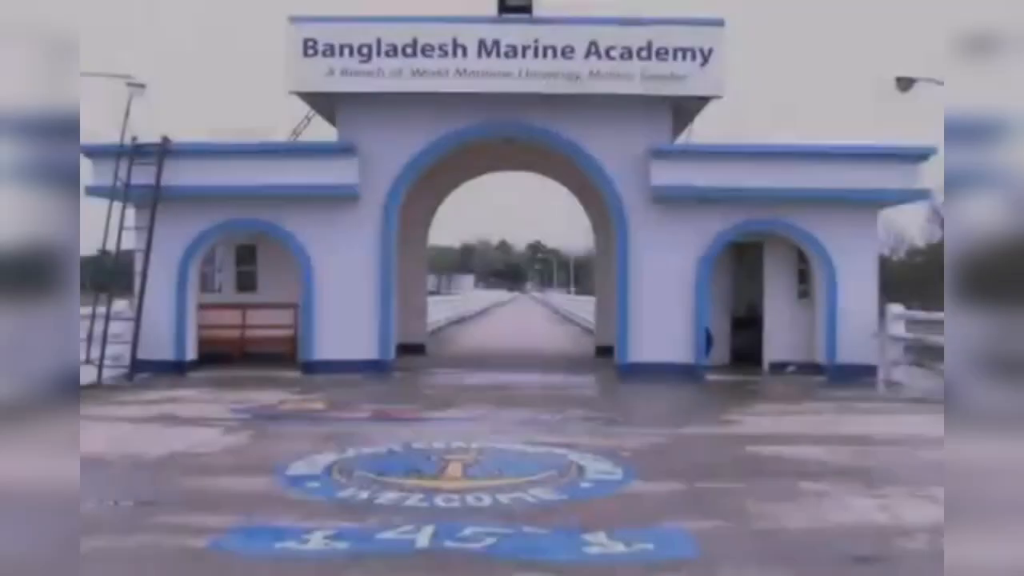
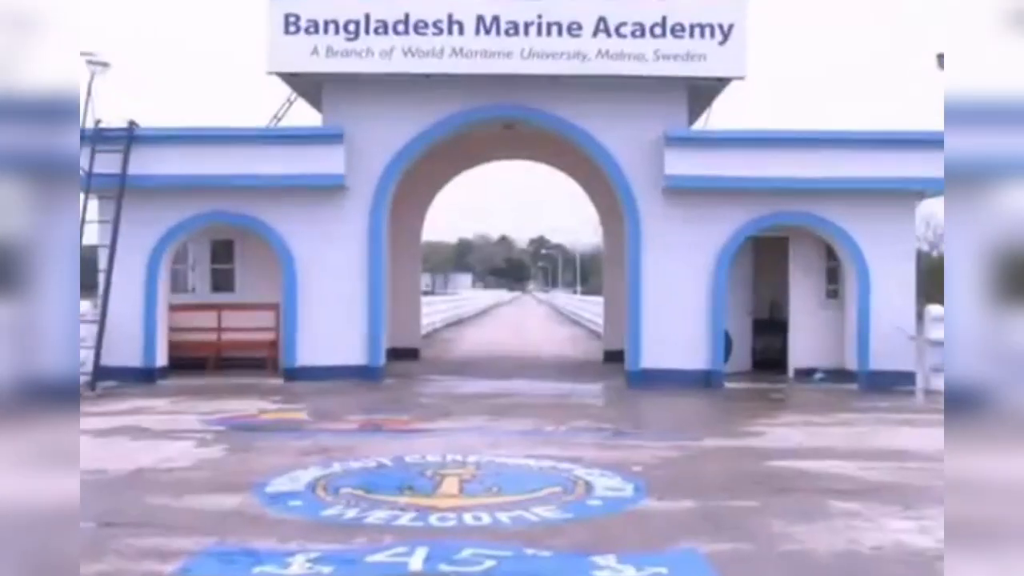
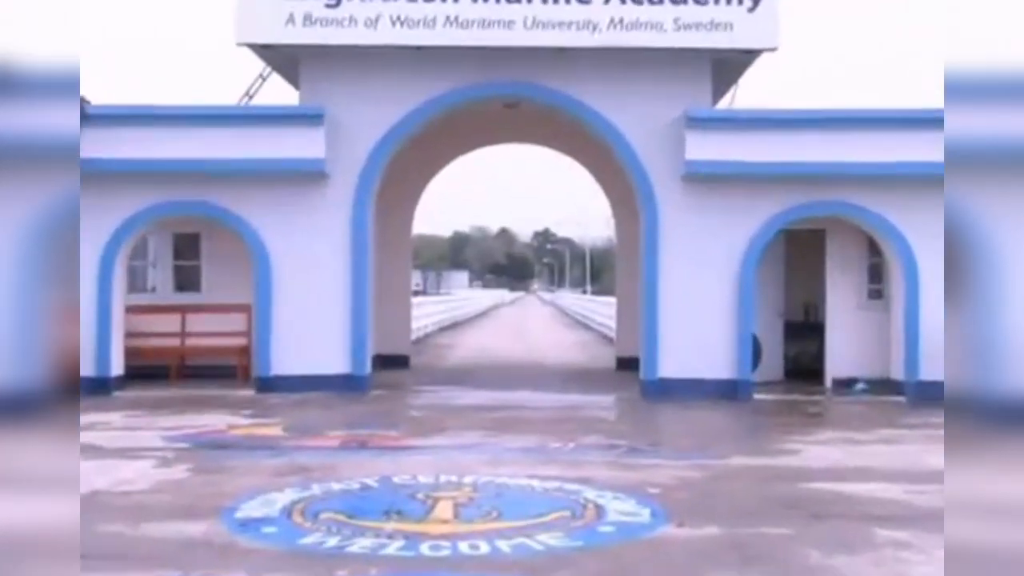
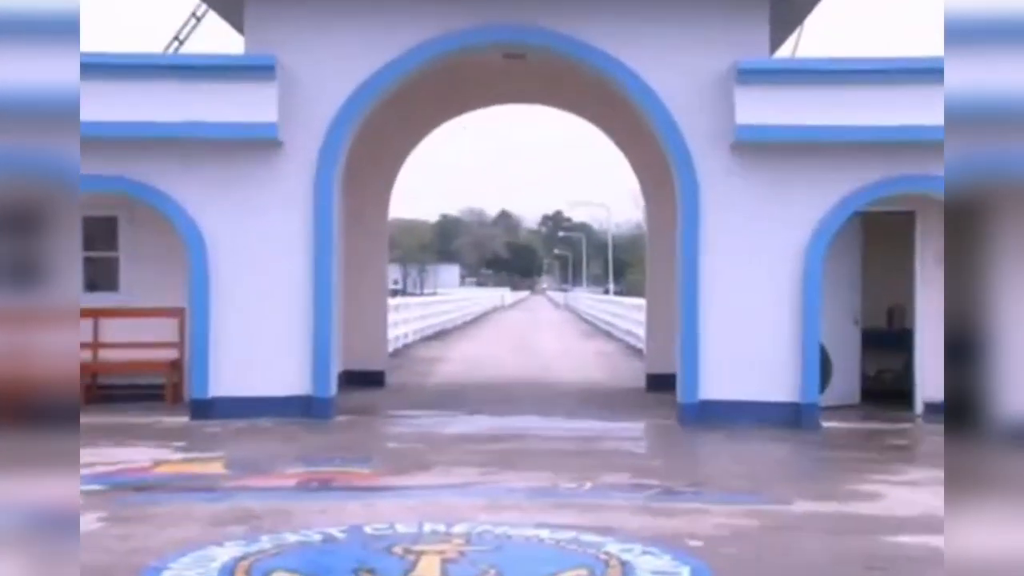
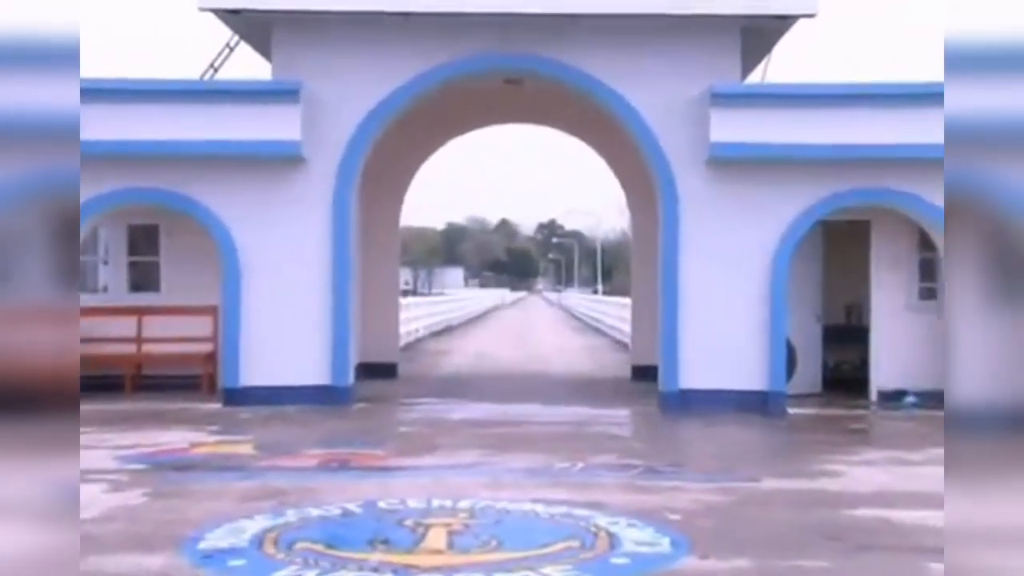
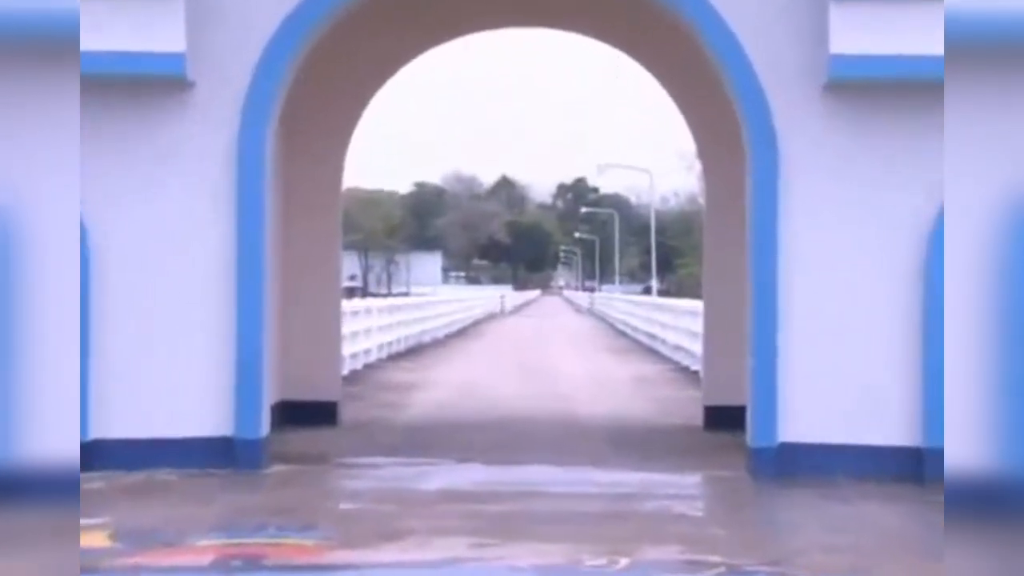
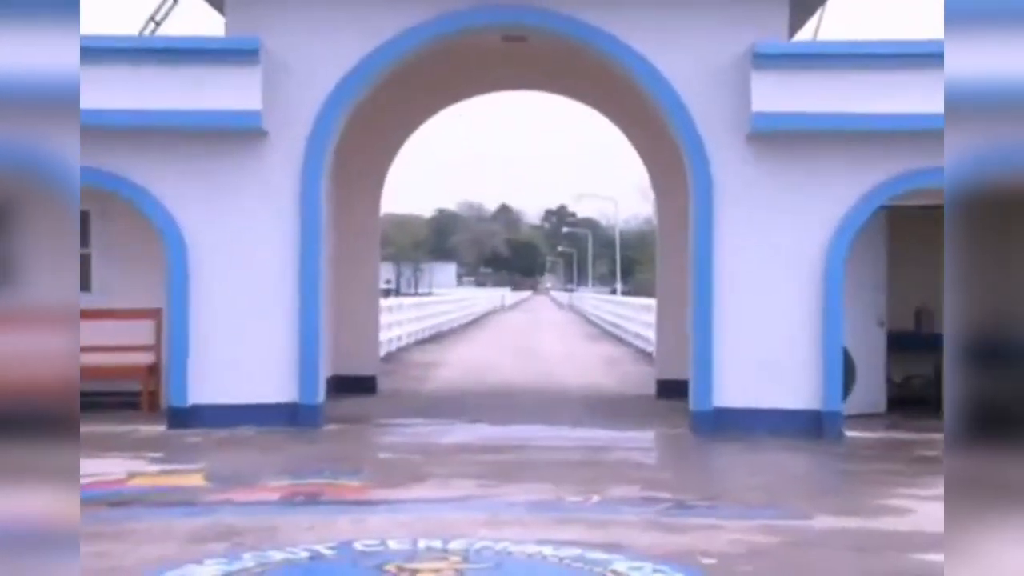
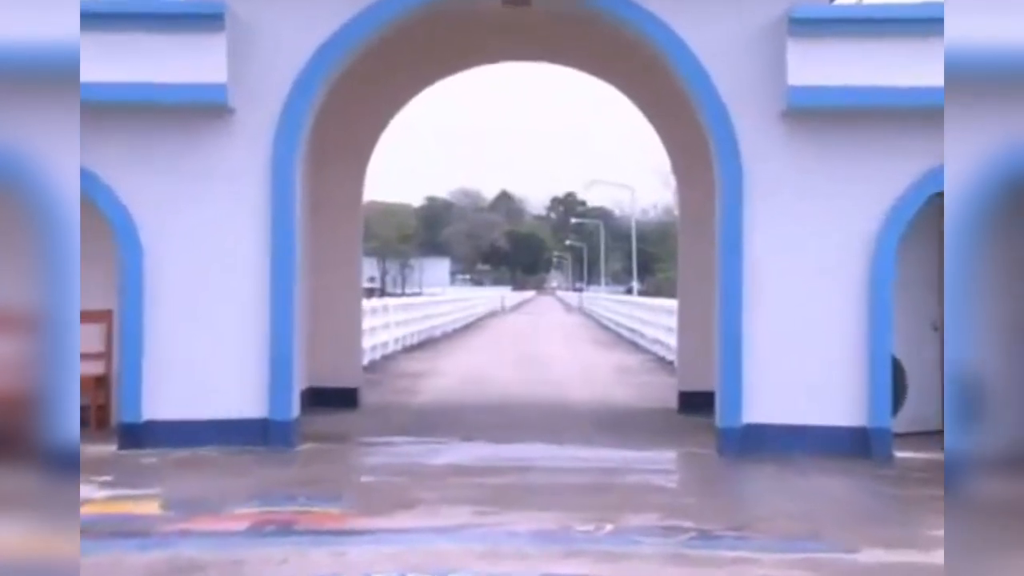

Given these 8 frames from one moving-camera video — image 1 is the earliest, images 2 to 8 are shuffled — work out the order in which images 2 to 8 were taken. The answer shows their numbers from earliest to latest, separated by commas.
2, 3, 5, 4, 7, 8, 6
